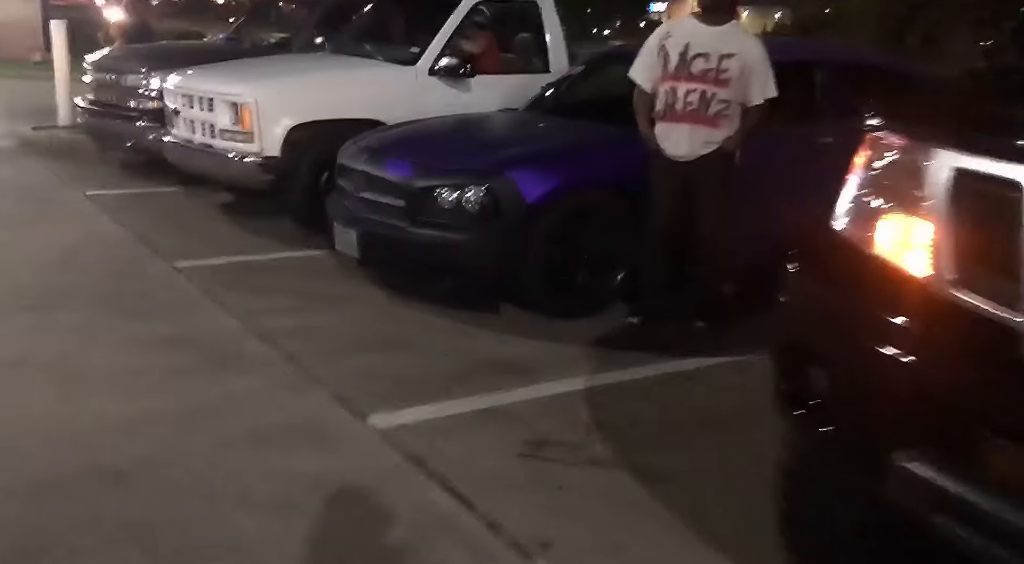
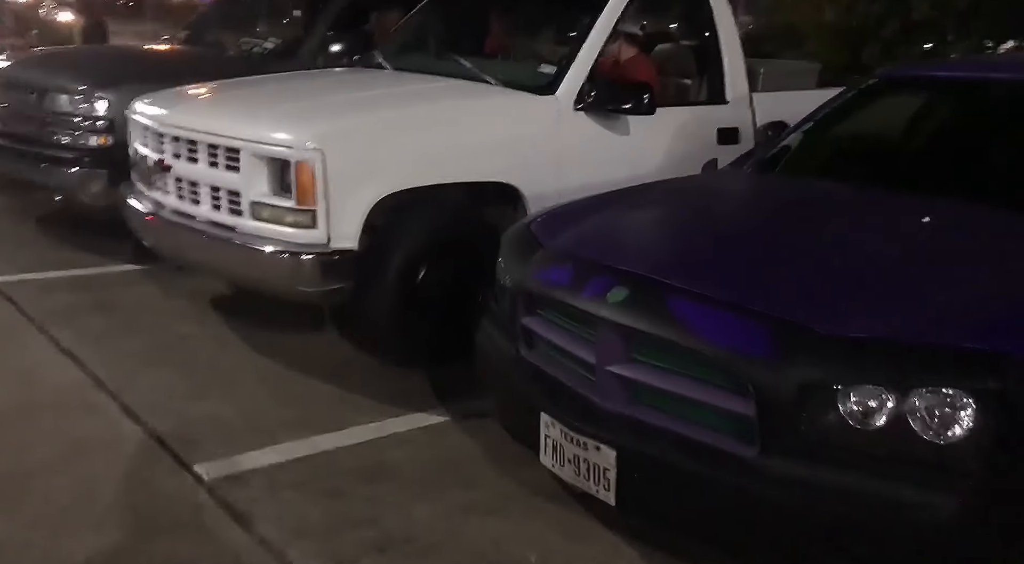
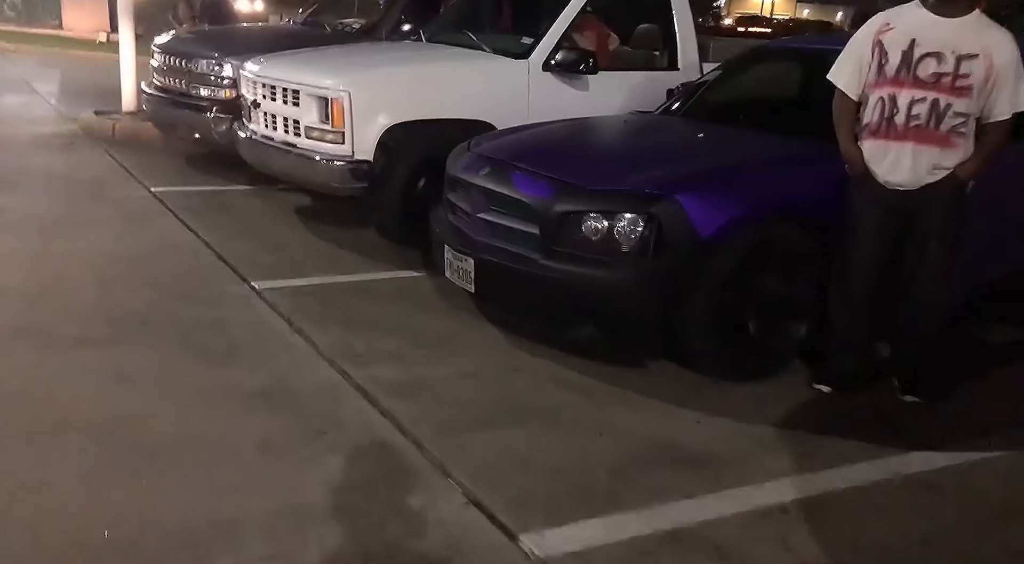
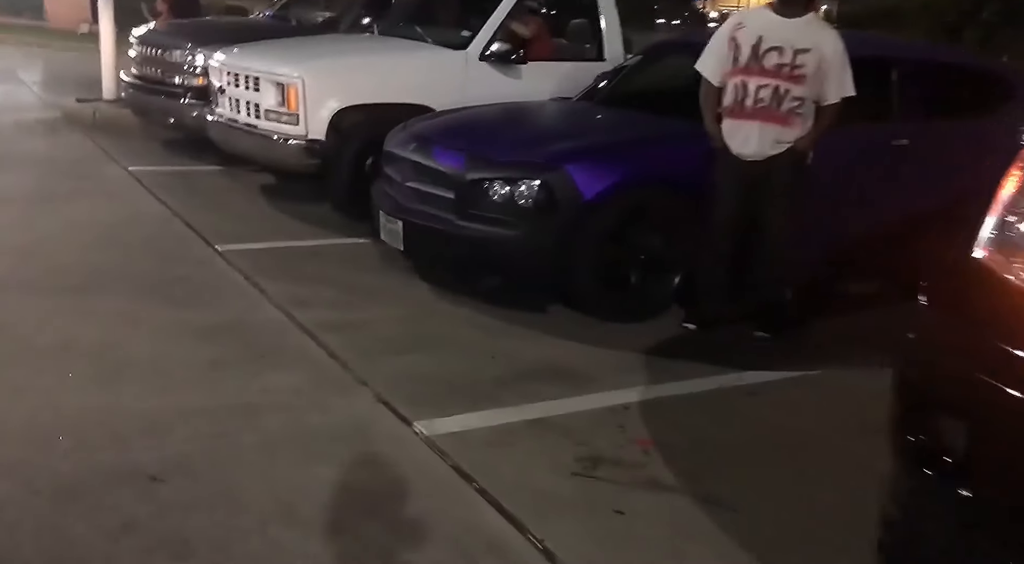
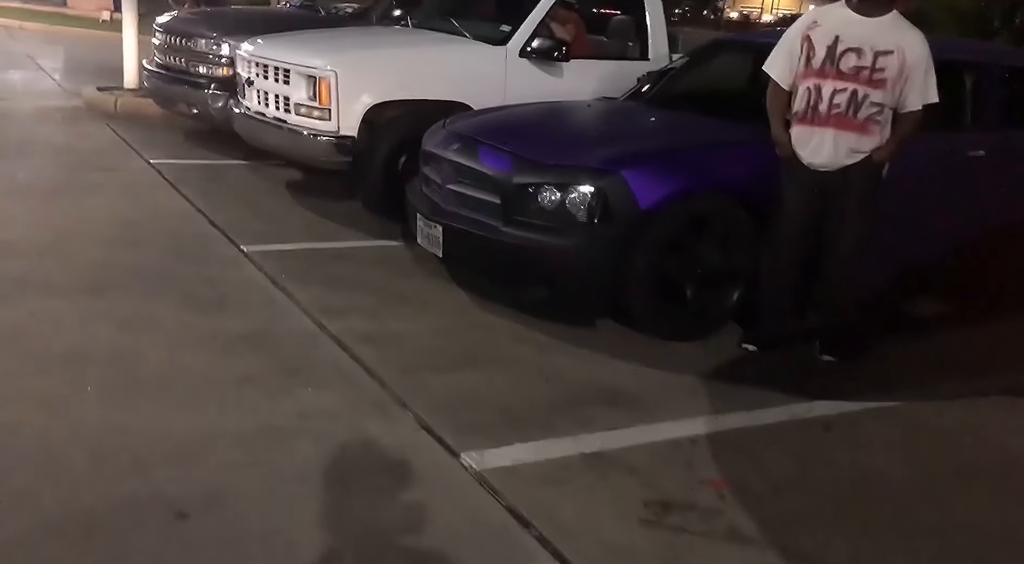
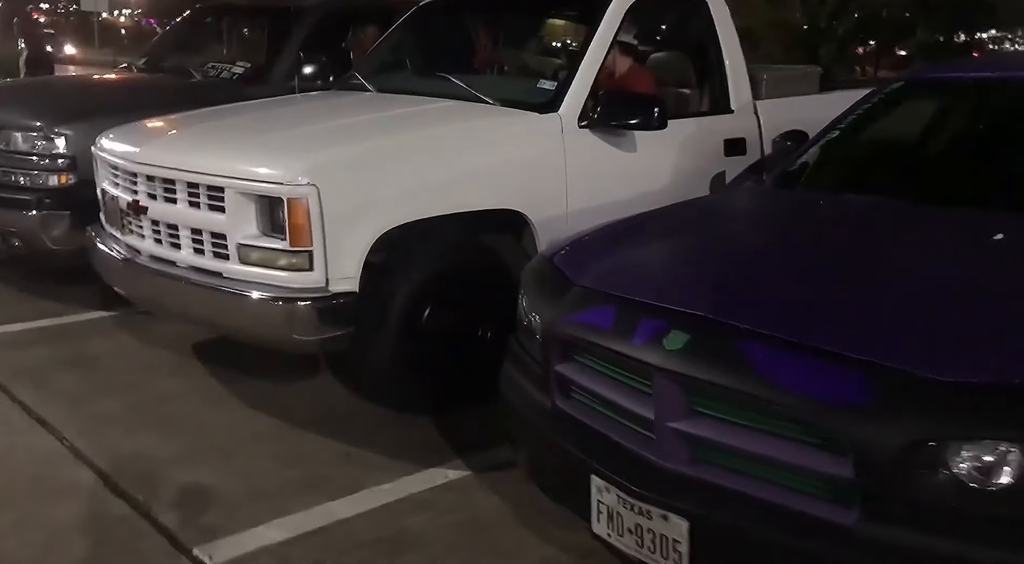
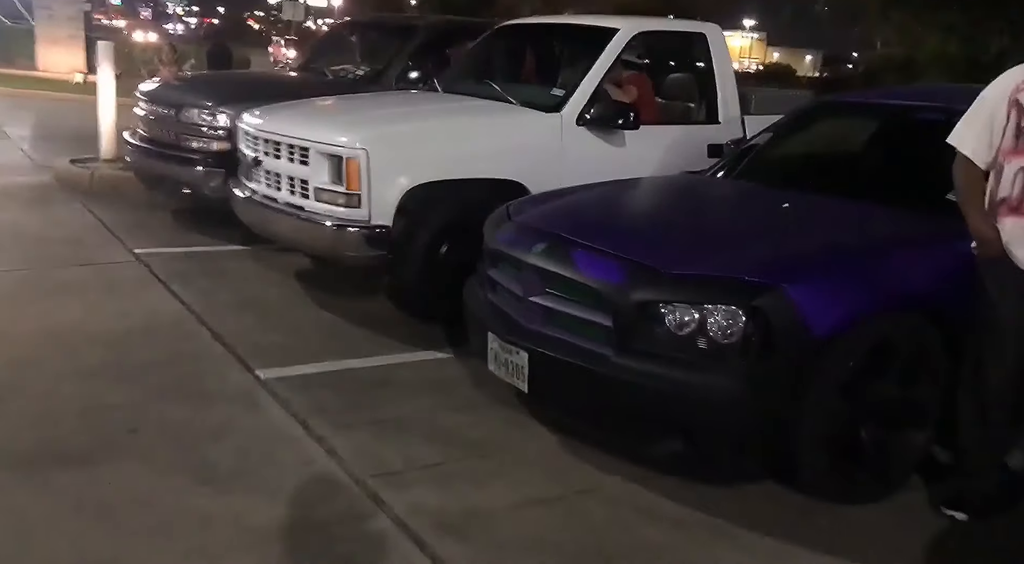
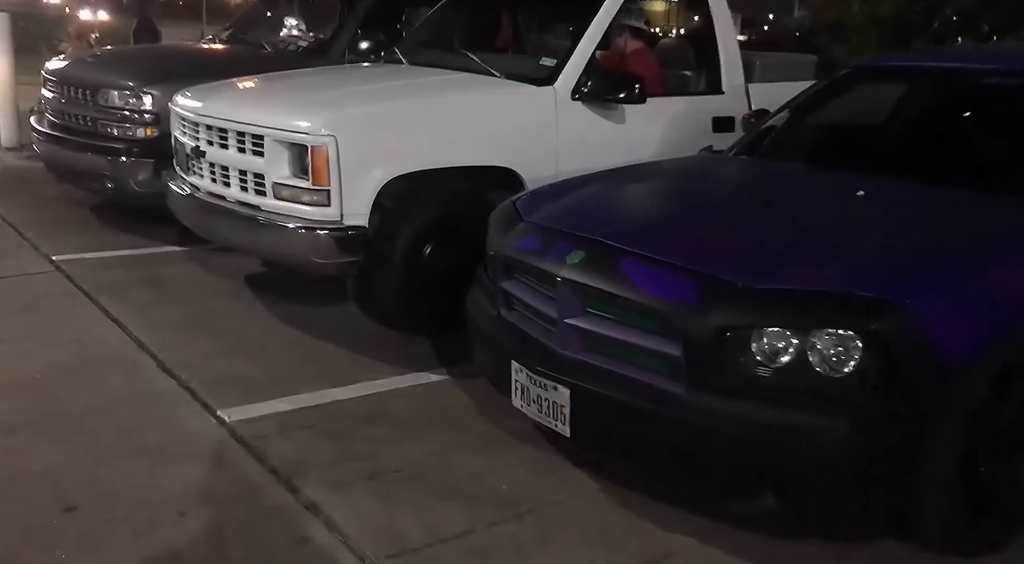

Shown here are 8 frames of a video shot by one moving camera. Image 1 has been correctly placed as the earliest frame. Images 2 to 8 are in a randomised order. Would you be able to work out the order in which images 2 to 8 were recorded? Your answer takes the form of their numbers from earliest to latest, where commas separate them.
4, 5, 3, 7, 8, 2, 6
